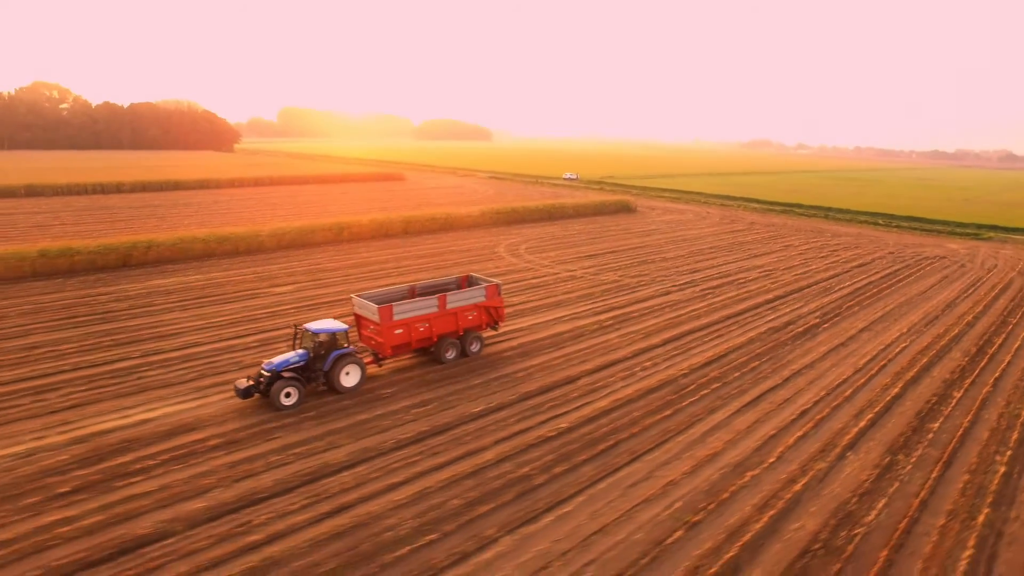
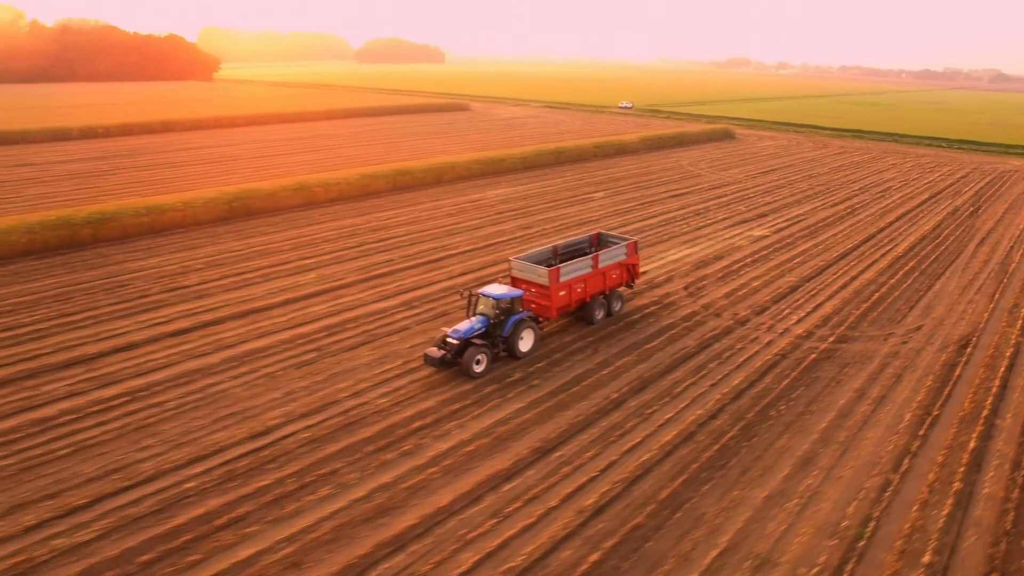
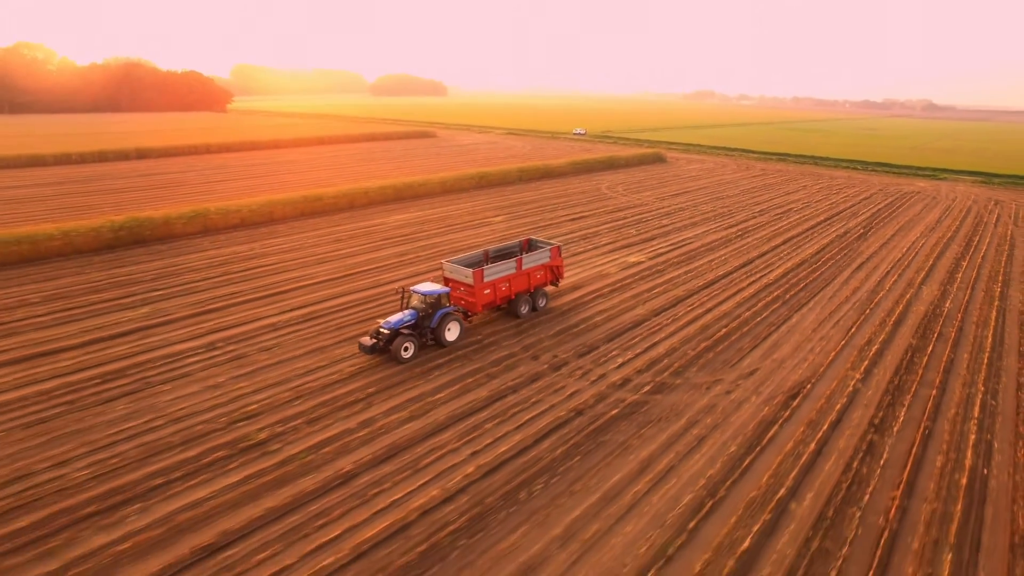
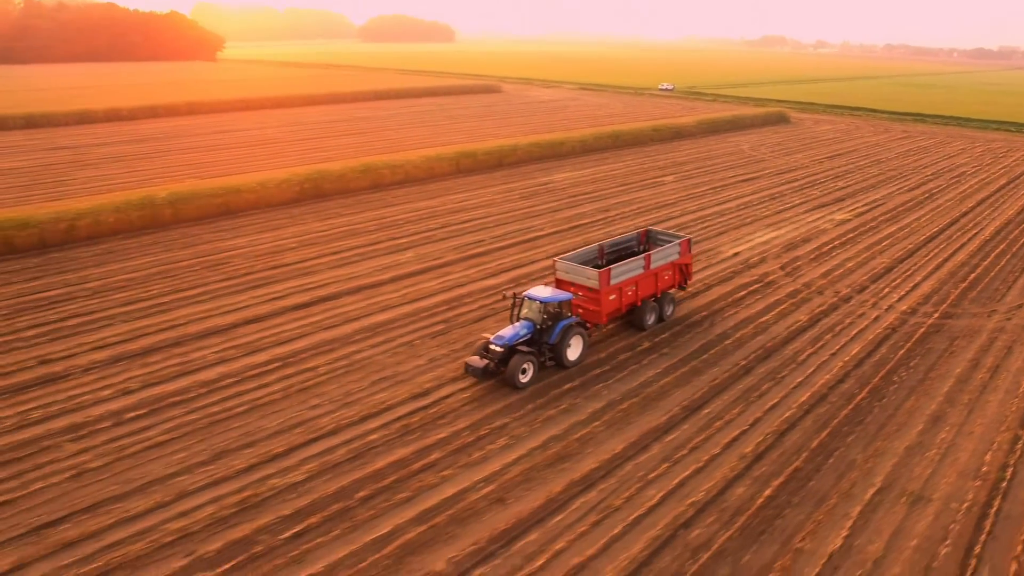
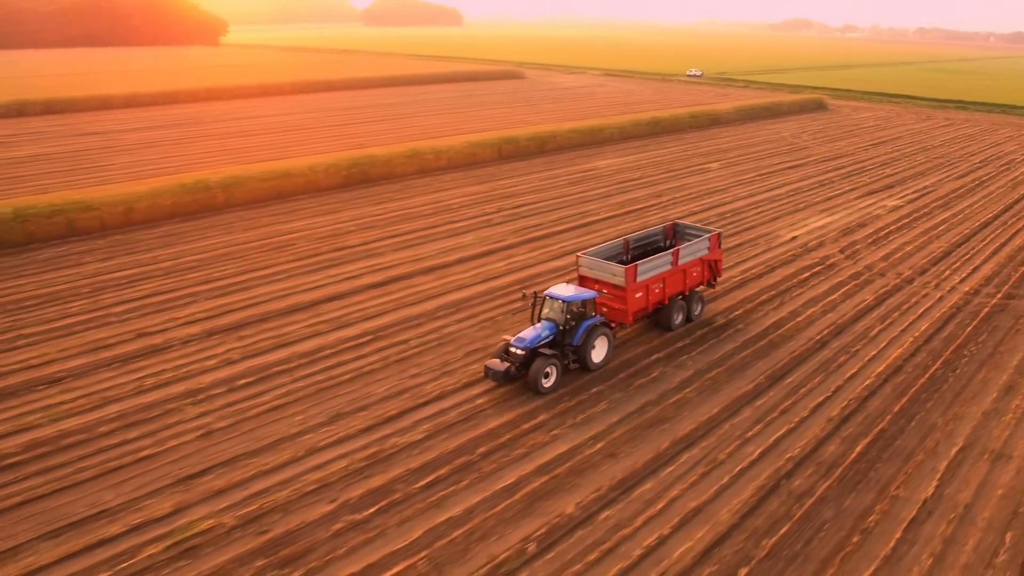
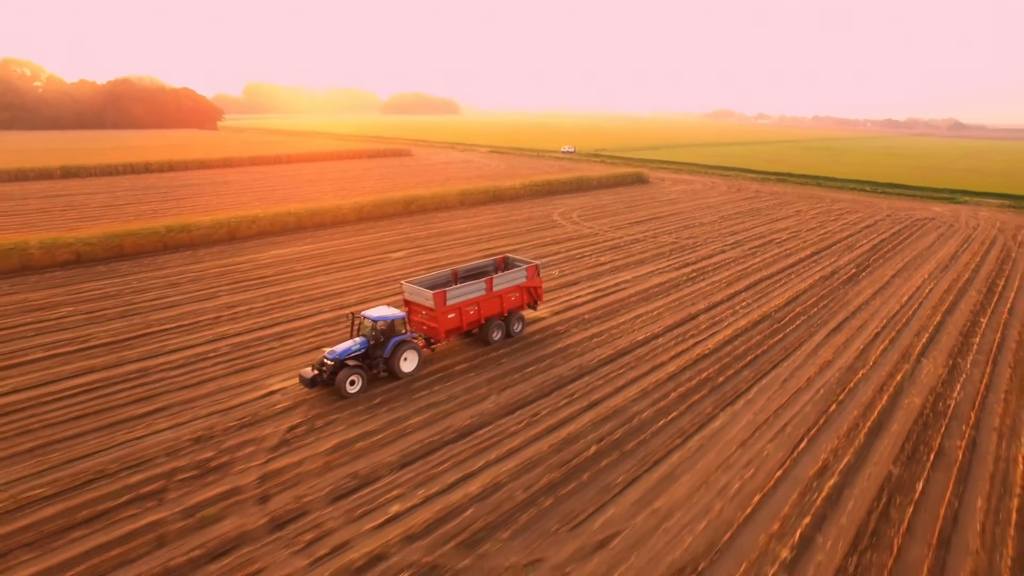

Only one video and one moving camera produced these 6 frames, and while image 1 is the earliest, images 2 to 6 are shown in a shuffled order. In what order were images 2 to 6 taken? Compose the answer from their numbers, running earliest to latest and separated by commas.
6, 3, 2, 4, 5
